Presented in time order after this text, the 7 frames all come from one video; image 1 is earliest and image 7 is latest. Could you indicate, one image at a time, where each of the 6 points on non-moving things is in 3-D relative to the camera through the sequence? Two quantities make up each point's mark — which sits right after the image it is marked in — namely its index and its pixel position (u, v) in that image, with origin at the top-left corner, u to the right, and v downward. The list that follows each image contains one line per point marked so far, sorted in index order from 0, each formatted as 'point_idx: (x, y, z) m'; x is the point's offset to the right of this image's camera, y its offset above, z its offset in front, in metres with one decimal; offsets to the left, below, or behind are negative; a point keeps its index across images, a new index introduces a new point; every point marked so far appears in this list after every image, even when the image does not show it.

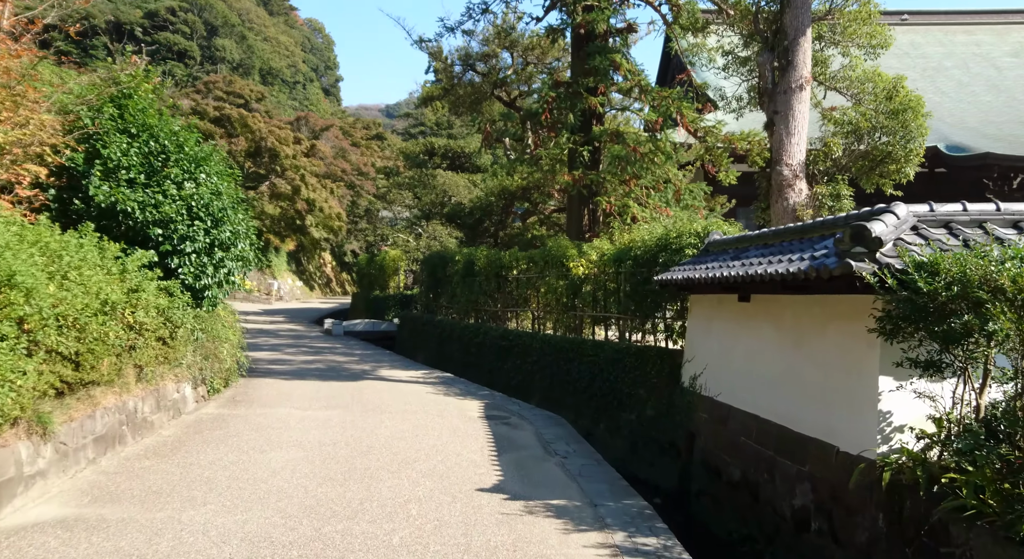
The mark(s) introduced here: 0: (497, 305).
0: (-0.2, -0.5, +16.1) m
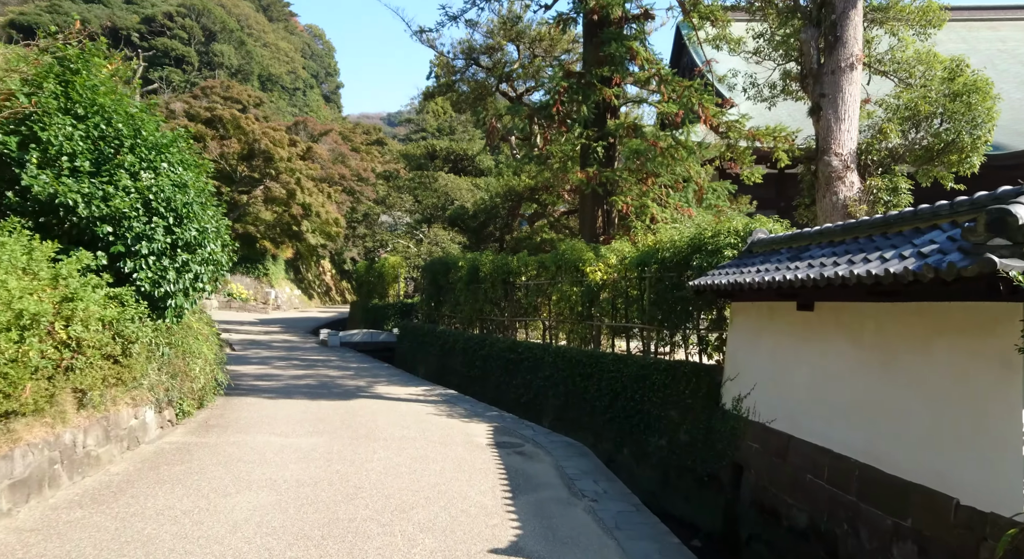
0: (-0.1, -0.6, +14.9) m
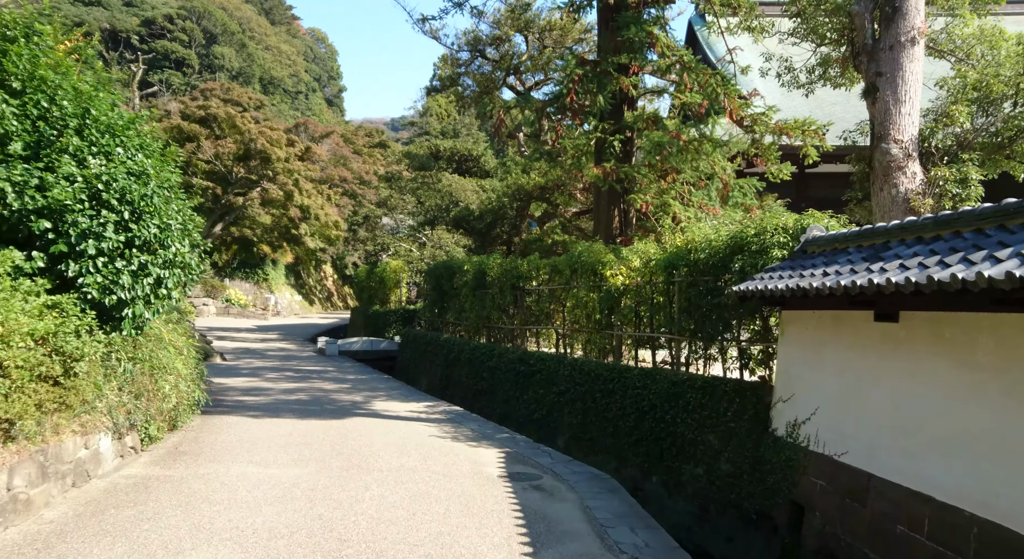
0: (0.0, -0.7, +13.8) m
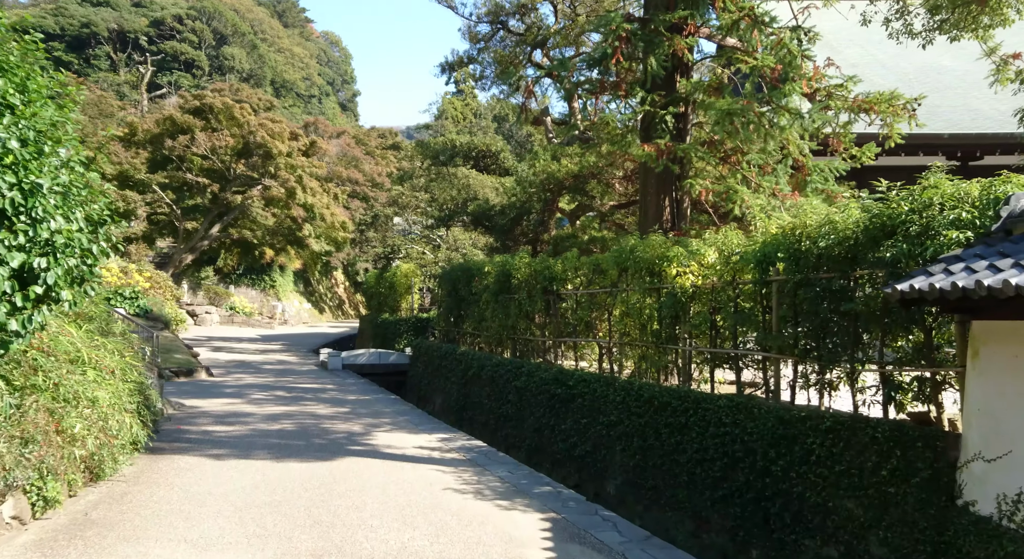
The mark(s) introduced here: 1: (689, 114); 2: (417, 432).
0: (+0.4, -0.7, +11.5) m
1: (+2.2, +2.1, +11.4) m
2: (-1.0, -1.6, +9.5) m
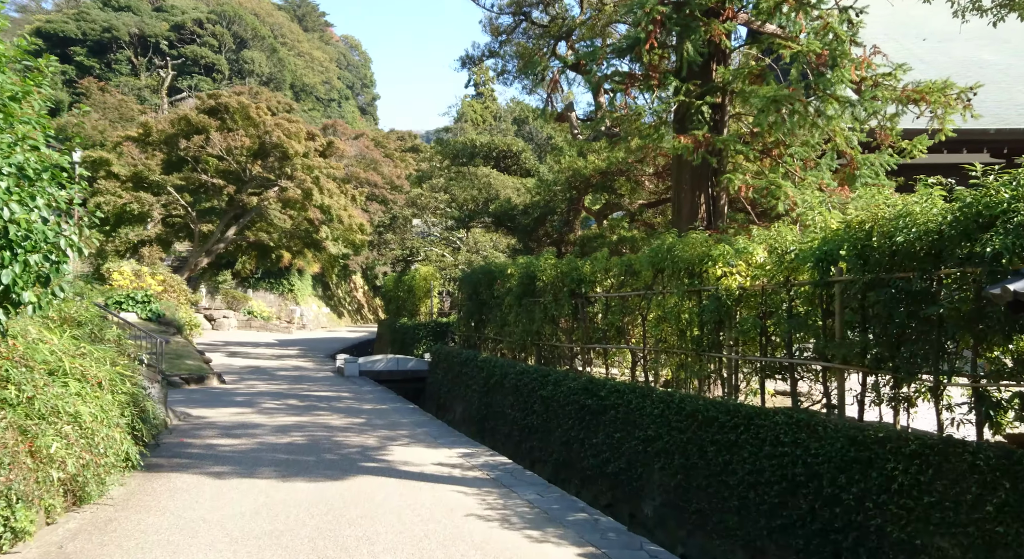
0: (+0.7, -0.7, +10.8) m
1: (+2.5, +2.1, +10.6) m
2: (-0.7, -1.6, +8.8) m
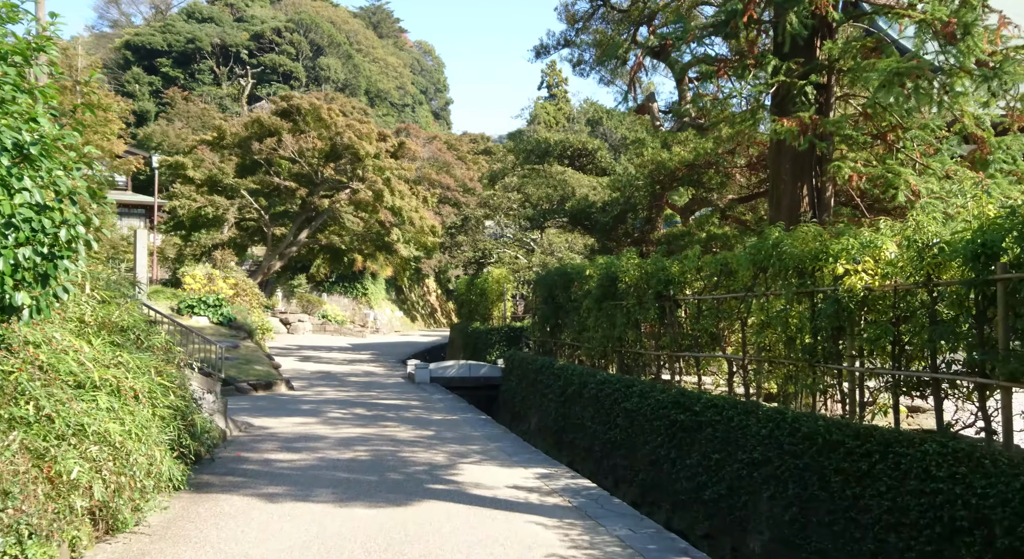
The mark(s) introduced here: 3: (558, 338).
0: (+1.6, -0.7, +9.9) m
1: (+3.4, +2.1, +9.6) m
2: (0.0, -1.6, +8.0) m
3: (+0.7, -0.9, +13.6) m
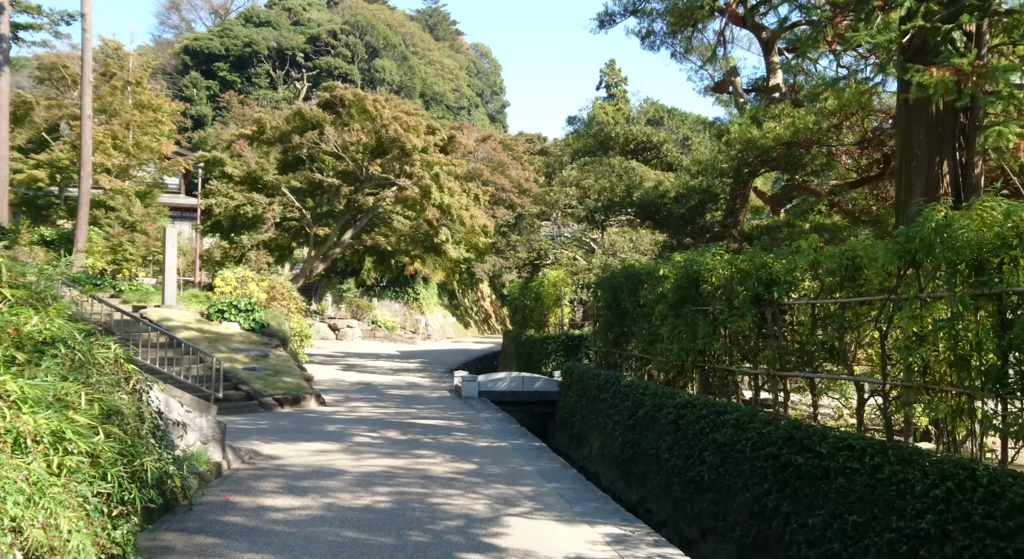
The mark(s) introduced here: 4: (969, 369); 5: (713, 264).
0: (+2.2, -0.7, +7.9) m
1: (+3.9, +2.1, +7.5) m
2: (+0.4, -1.6, +6.1) m
3: (+1.5, -0.9, +11.7) m
4: (+2.6, -0.5, +5.0) m
5: (+1.9, +0.1, +8.5) m
